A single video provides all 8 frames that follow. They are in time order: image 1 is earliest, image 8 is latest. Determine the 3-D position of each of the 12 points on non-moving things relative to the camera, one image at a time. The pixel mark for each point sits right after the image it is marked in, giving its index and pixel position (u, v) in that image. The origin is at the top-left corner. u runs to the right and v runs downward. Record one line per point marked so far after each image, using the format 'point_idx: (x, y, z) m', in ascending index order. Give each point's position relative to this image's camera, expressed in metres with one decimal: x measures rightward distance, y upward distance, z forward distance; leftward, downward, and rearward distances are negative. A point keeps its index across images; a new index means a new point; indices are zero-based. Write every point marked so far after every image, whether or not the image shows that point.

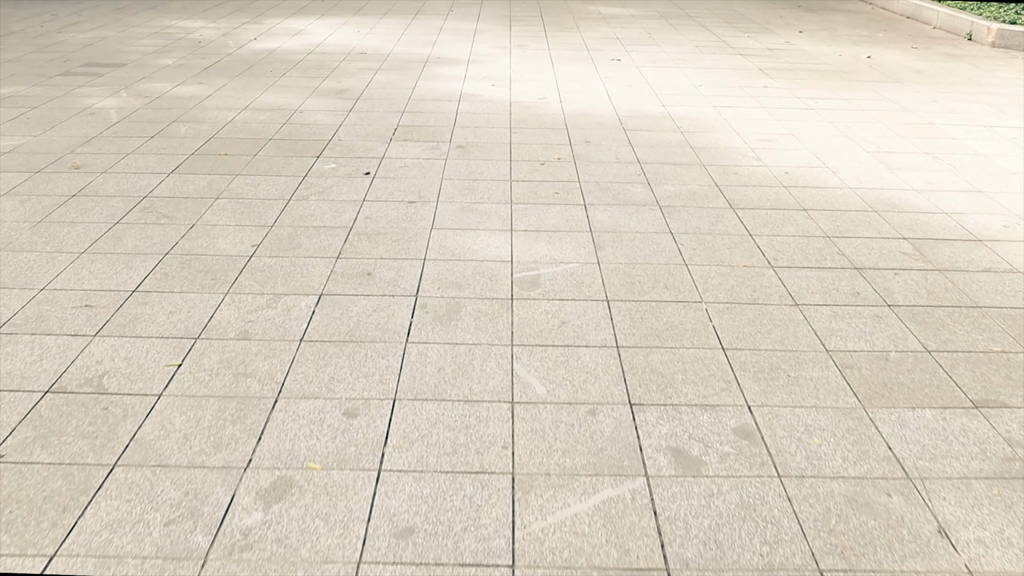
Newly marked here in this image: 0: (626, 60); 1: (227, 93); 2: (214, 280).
0: (+0.7, +1.4, +6.1) m
1: (-1.5, +1.0, +5.1) m
2: (-0.8, 0.0, +2.7) m
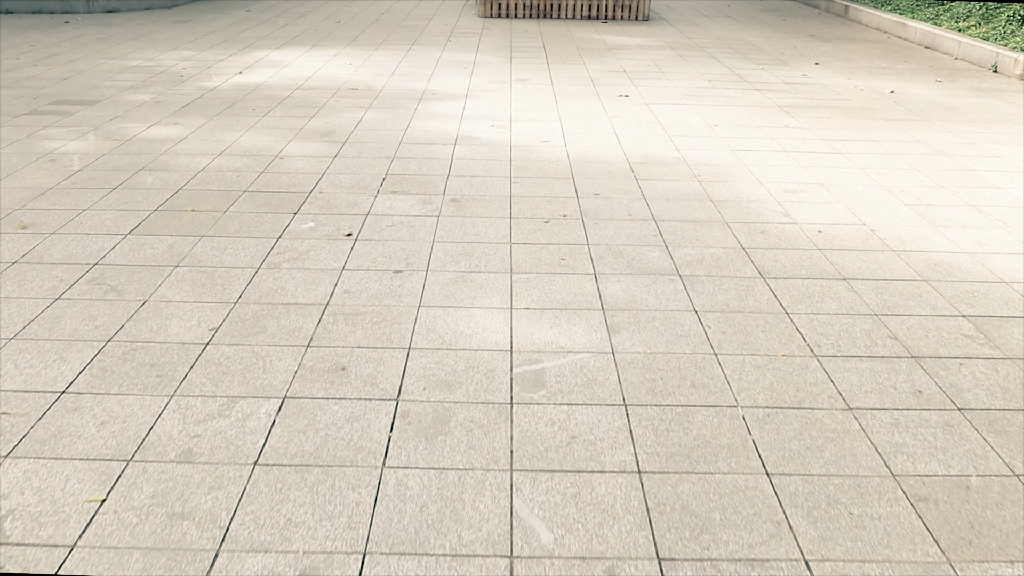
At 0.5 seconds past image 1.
0: (+0.7, +1.1, +5.7) m
1: (-1.5, +0.7, +4.7) m
2: (-0.8, -0.2, +2.3) m
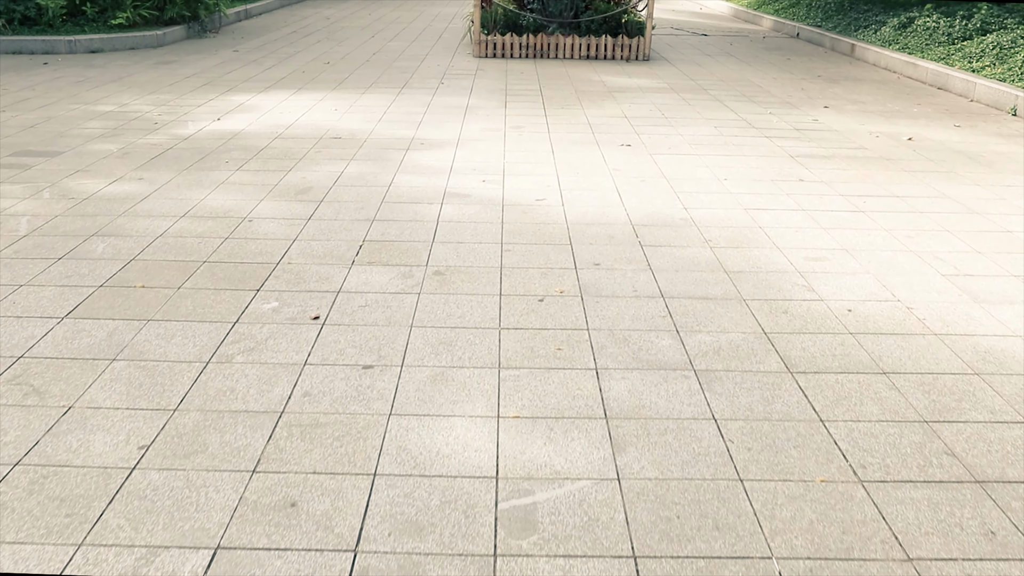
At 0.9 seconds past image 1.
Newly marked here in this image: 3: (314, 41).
0: (+0.7, +0.8, +5.3) m
1: (-1.5, +0.4, +4.3) m
2: (-0.9, -0.4, +1.9) m
3: (-2.2, +2.7, +10.9) m
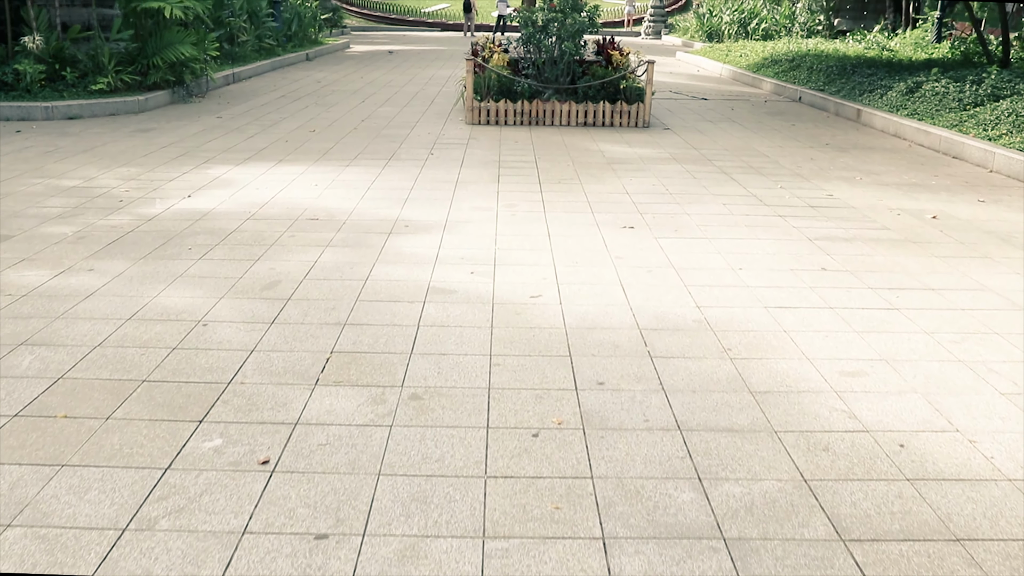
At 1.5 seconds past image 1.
0: (+0.6, +0.3, +4.9) m
1: (-1.5, 0.0, +3.8) m
2: (-0.9, -0.7, +1.4) m
3: (-2.2, +1.9, +10.5) m
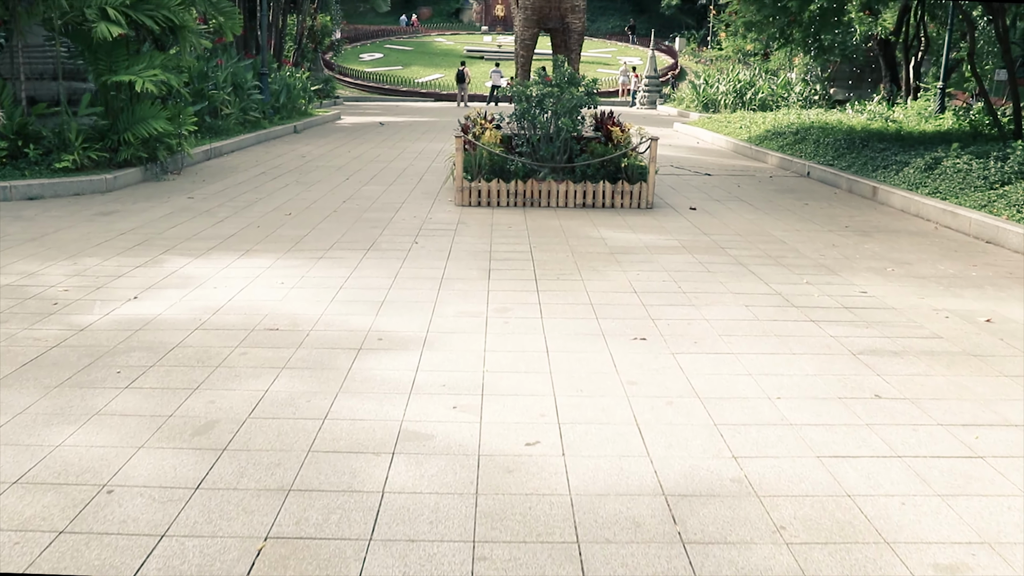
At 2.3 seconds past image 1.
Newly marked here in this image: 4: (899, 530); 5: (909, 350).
0: (+0.6, -0.2, +4.2) m
1: (-1.5, -0.5, +3.1) m
2: (-0.9, -1.0, +0.6) m
3: (-2.3, +1.0, +9.9) m
4: (+1.0, -0.6, +2.5) m
5: (+1.7, -0.3, +4.2) m
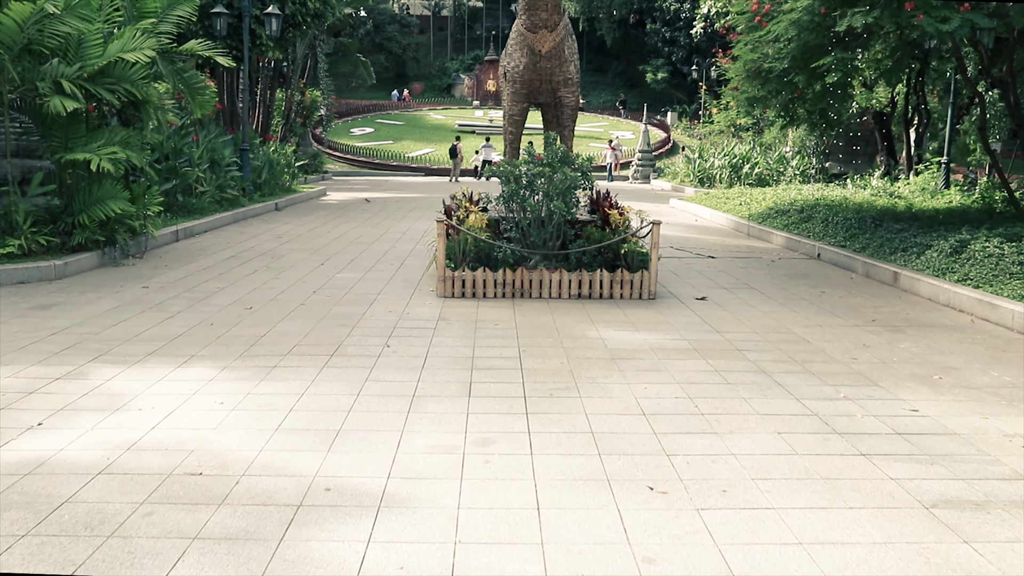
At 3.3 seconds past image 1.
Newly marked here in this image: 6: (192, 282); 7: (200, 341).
0: (+0.5, -0.7, +3.3) m
1: (-1.6, -0.8, +2.2) m
2: (-0.9, -1.2, -0.3) m
3: (-2.4, +0.2, +9.1) m
4: (+0.9, -0.9, +1.6) m
5: (+1.6, -0.7, +3.3) m
6: (-2.6, 0.0, +8.2) m
7: (-1.8, -0.3, +5.7) m
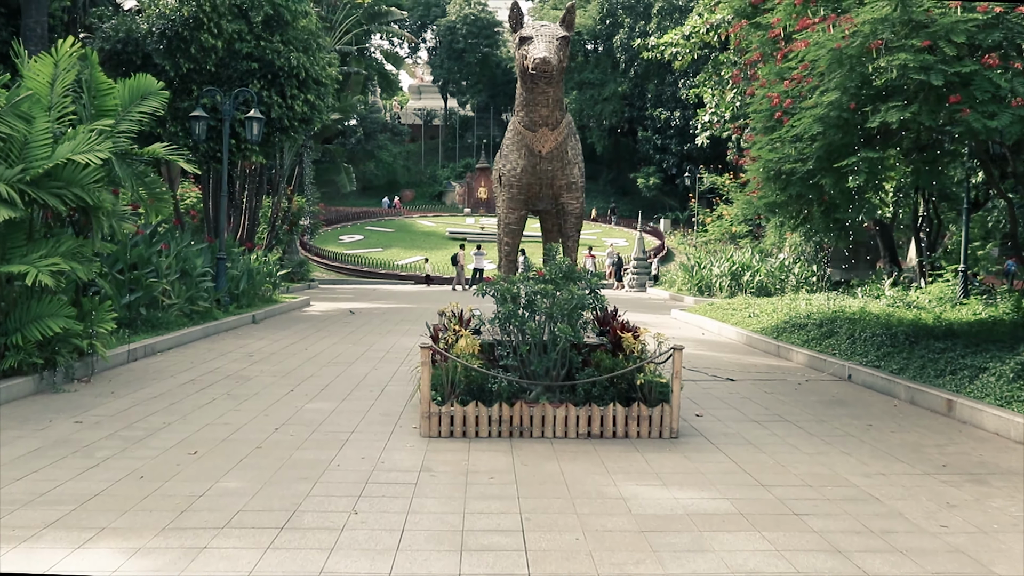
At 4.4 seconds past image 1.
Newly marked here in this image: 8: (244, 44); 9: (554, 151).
0: (+0.6, -1.1, +2.1) m
1: (-1.6, -1.1, +1.0) m
2: (-0.9, -1.3, -1.5) m
3: (-2.4, -0.9, +7.9) m
4: (+1.0, -1.2, +0.4) m
5: (+1.6, -1.1, +2.1) m
6: (-2.7, -0.9, +7.1) m
7: (-1.8, -1.0, +4.6) m
8: (-4.7, +4.3, +17.5) m
9: (+0.3, +1.1, +7.6) m
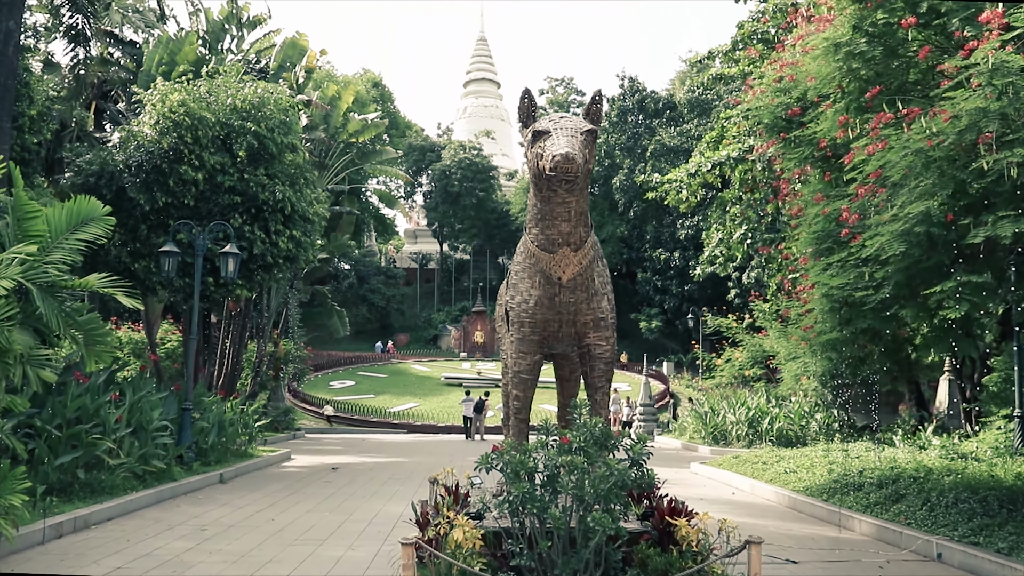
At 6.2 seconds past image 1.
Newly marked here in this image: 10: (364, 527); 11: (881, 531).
0: (+0.7, -1.3, +0.3) m
1: (-1.5, -1.2, -0.8) m
2: (-0.8, -0.9, -3.3) m
3: (-2.4, -1.9, +6.1) m
4: (+1.1, -1.1, -1.4) m
5: (+1.7, -1.3, +0.3) m
6: (-2.6, -1.8, +5.2) m
7: (-1.7, -1.5, +2.7) m
8: (-4.7, +1.8, +16.2) m
9: (+0.4, +0.1, +6.1) m
10: (-1.4, -2.2, +9.3) m
11: (+3.1, -2.1, +8.5) m
